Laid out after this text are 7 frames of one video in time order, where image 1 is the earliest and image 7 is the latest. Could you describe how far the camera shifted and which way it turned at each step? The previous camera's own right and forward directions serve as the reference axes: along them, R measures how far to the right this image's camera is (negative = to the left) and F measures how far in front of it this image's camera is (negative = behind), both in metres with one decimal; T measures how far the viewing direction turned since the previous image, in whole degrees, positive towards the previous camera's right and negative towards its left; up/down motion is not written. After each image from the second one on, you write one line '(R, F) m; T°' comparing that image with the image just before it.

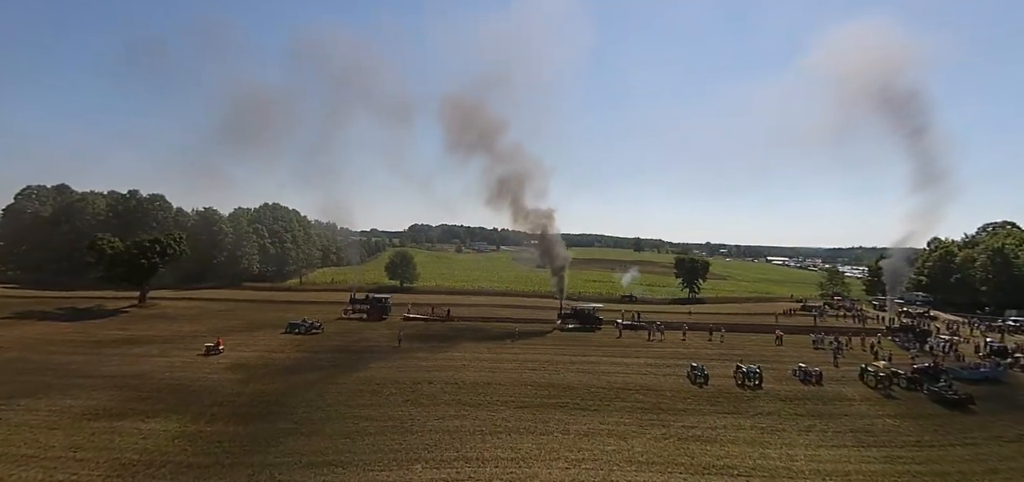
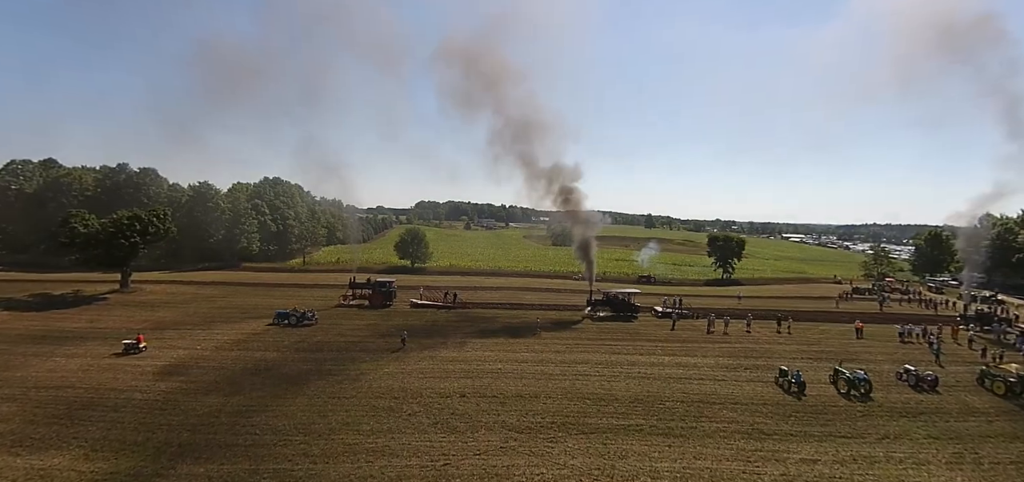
(-1.7, +5.2) m; -1°
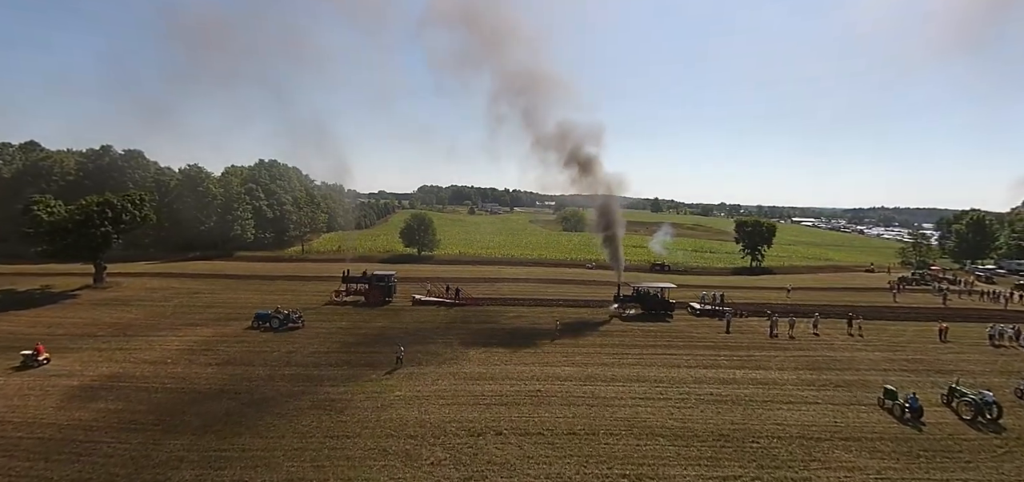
(-1.3, +4.3) m; 0°
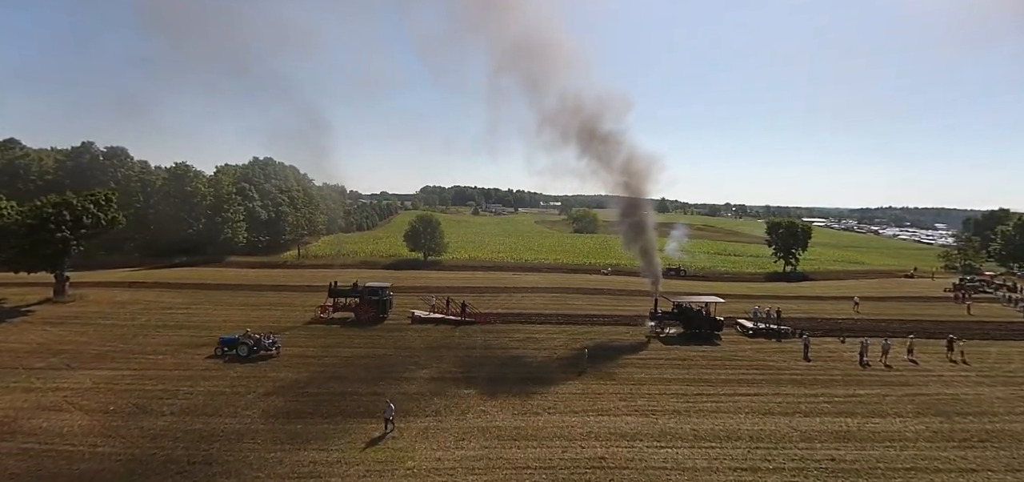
(-1.2, +4.5) m; 0°
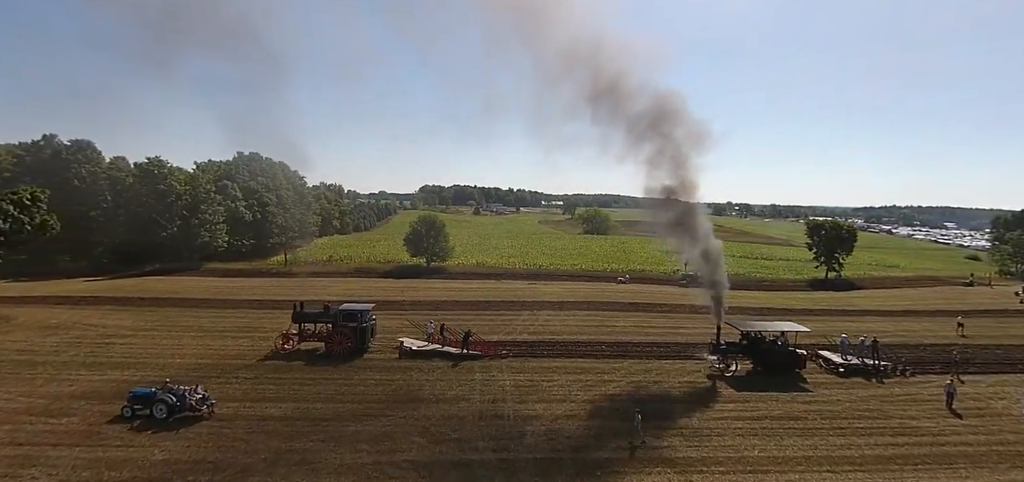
(-1.3, +5.6) m; 0°
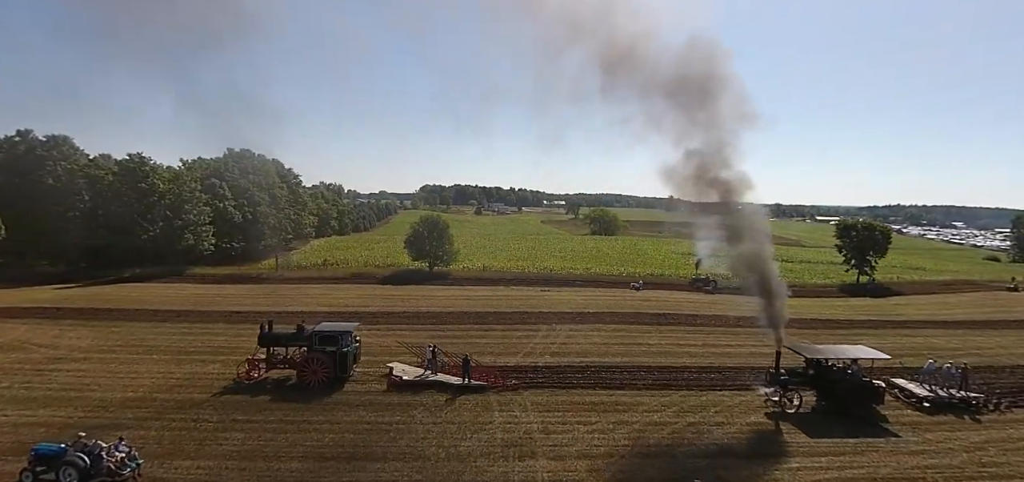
(-0.7, +3.3) m; 0°
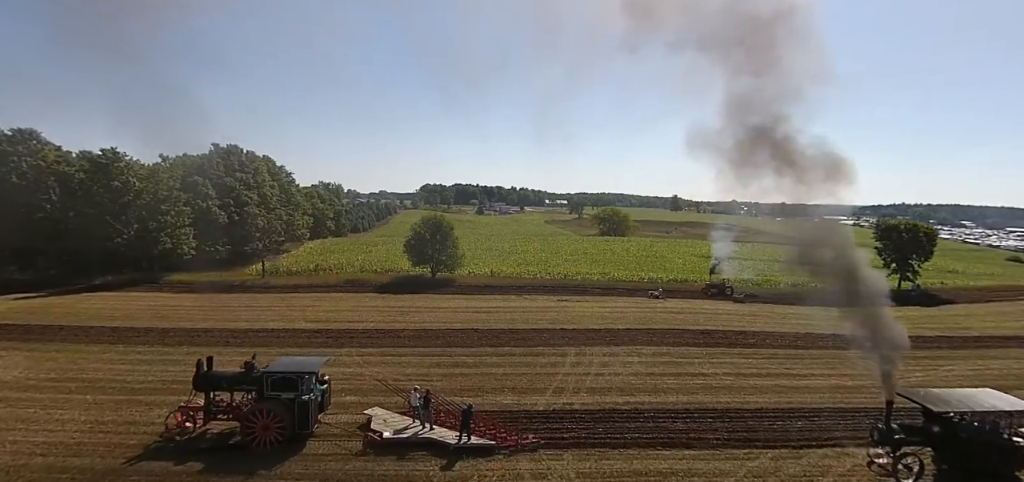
(-0.8, +3.9) m; 0°
